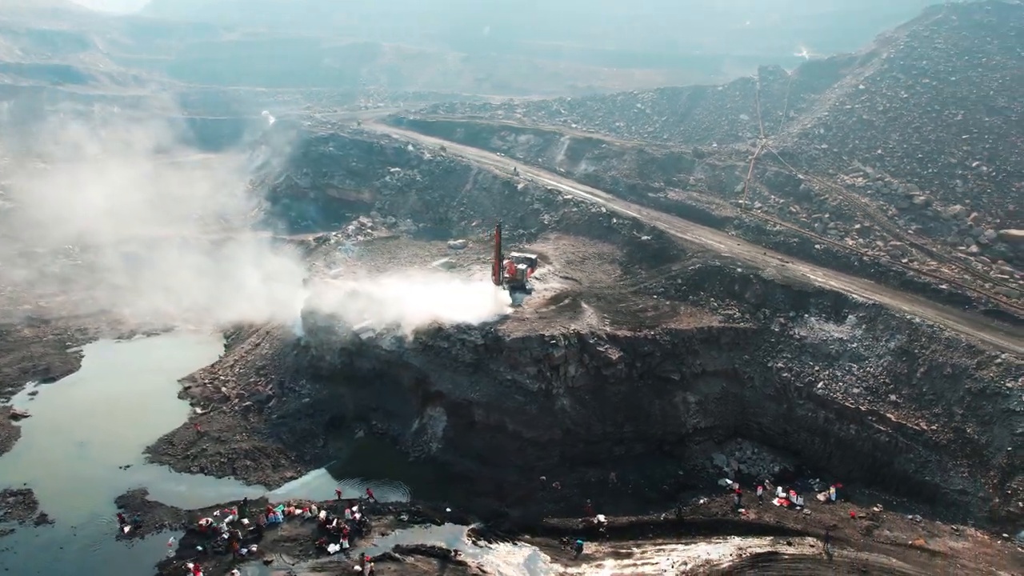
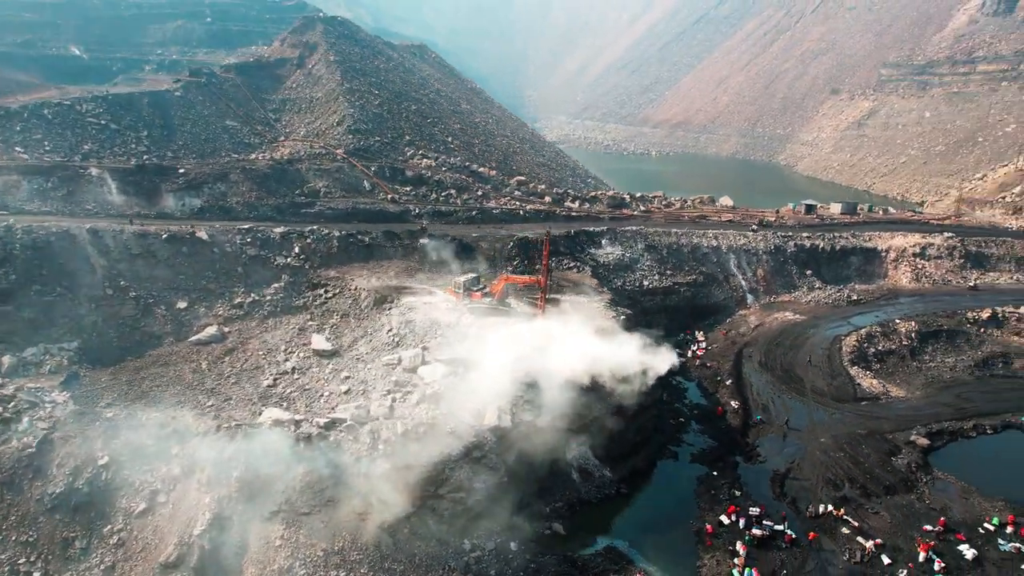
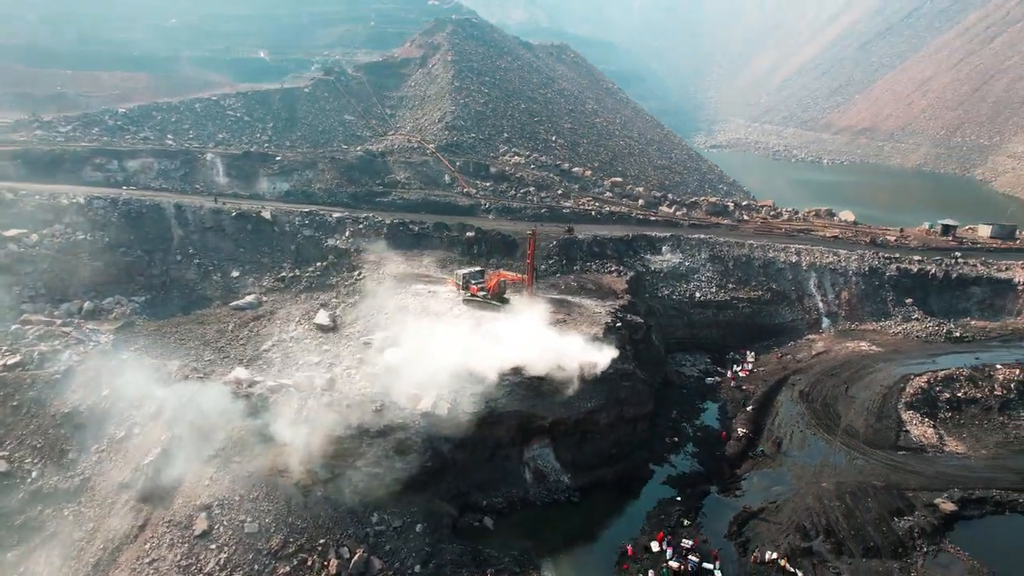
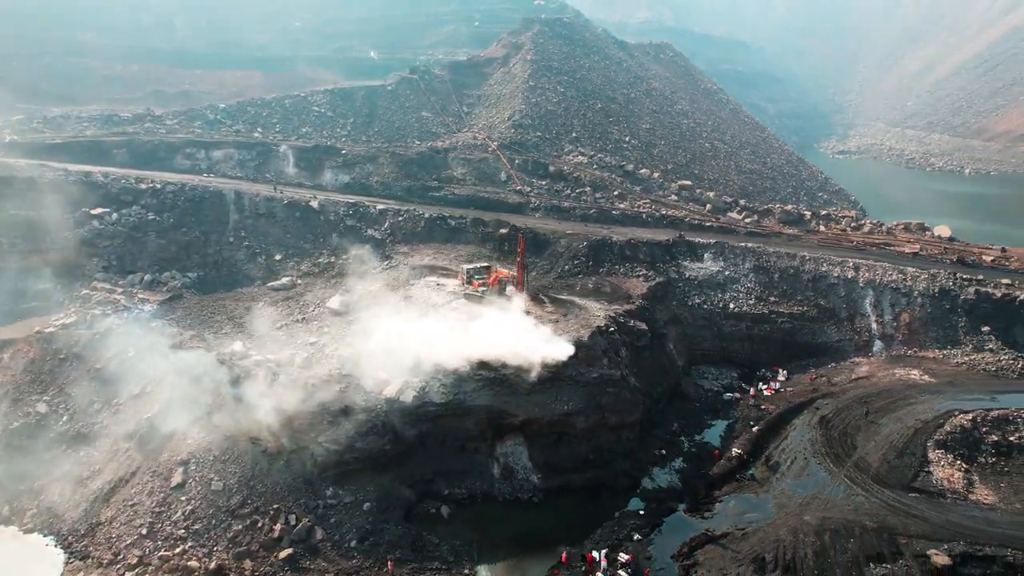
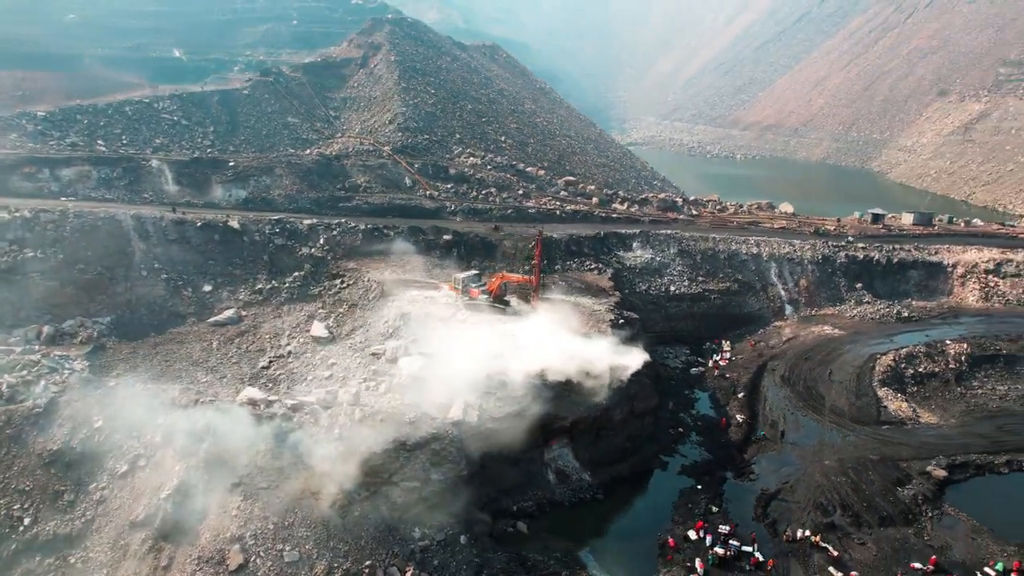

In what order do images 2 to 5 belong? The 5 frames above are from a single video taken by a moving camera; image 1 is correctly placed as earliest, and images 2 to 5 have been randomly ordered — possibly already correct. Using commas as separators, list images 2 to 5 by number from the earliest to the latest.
4, 3, 5, 2
